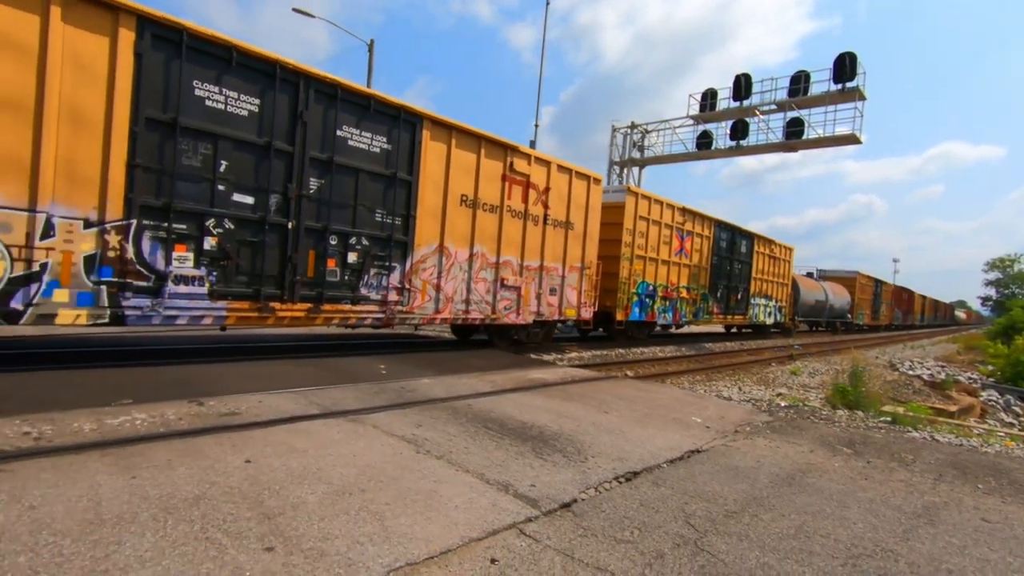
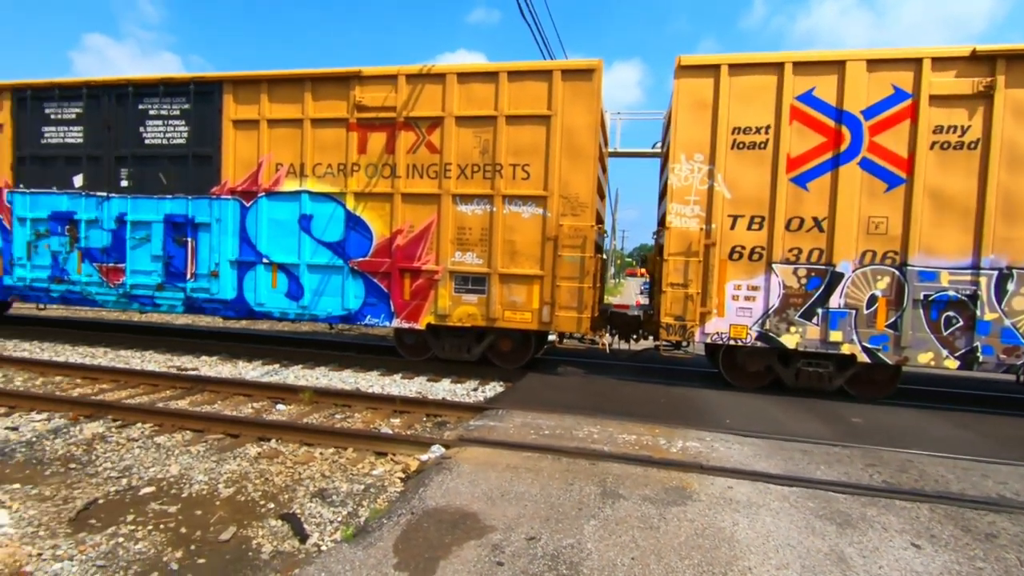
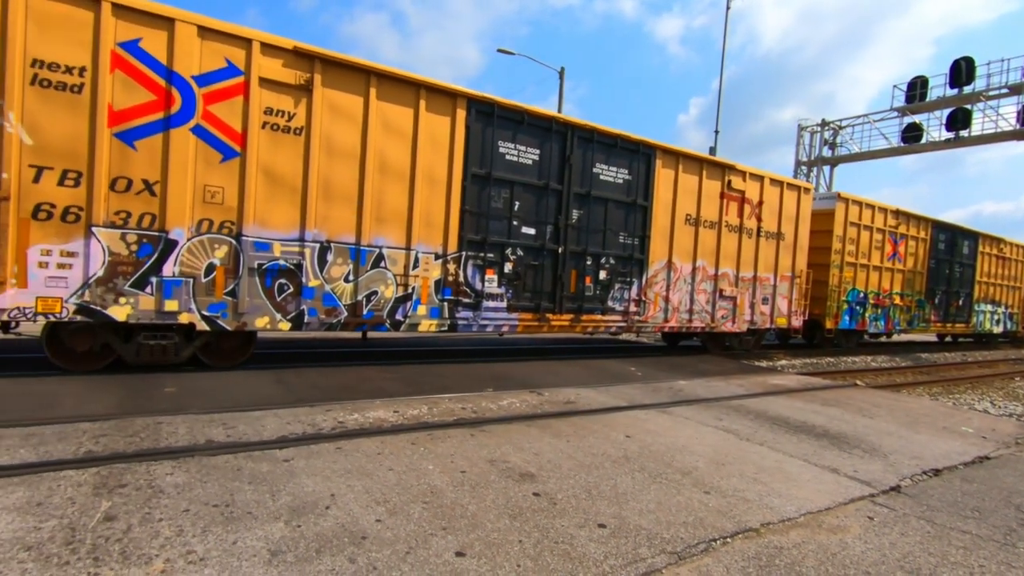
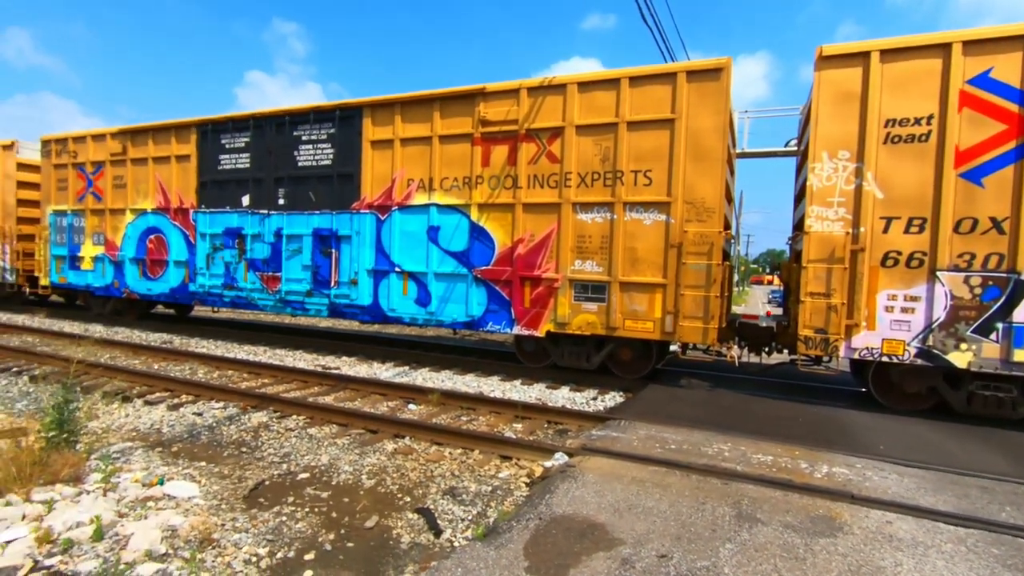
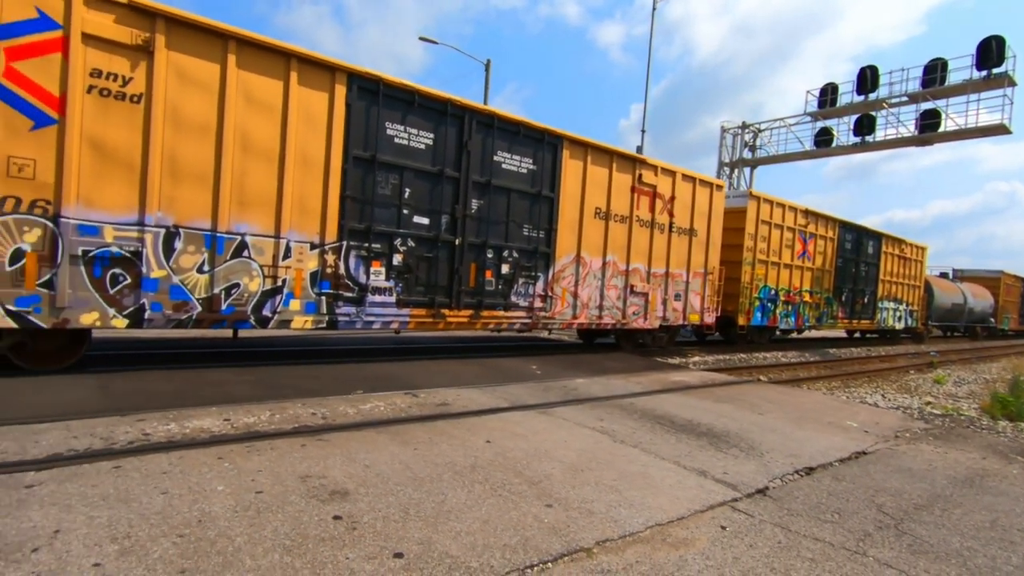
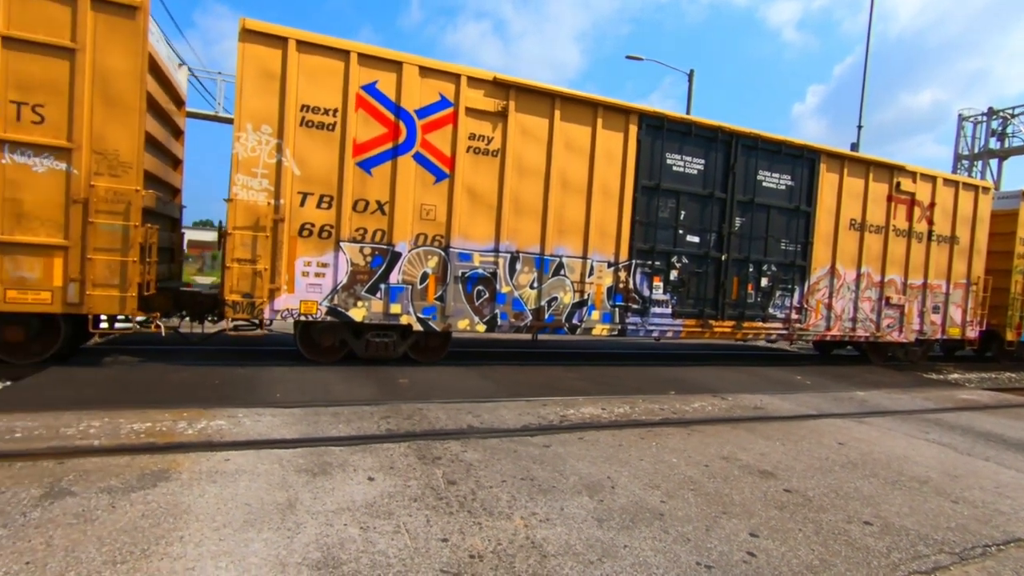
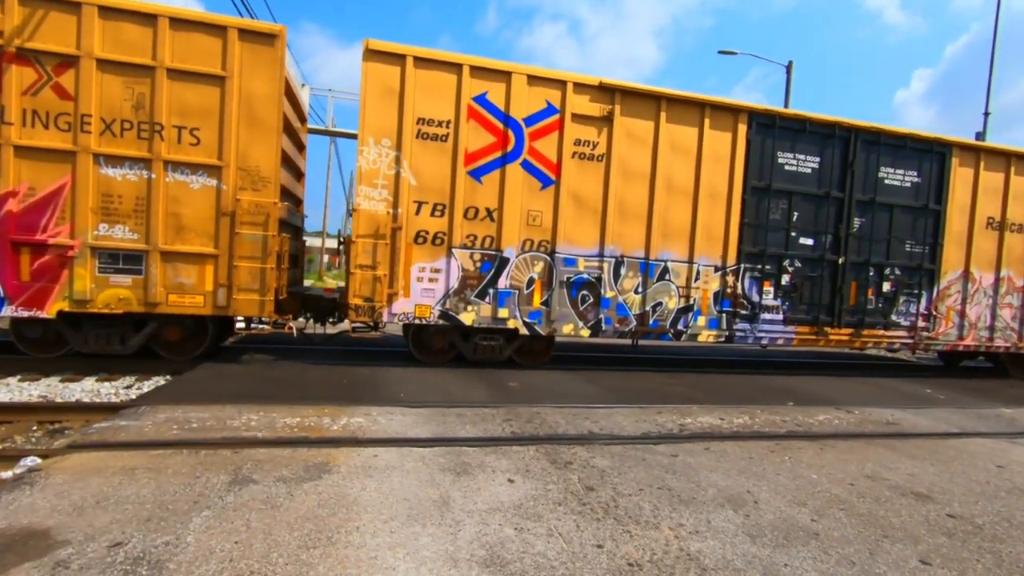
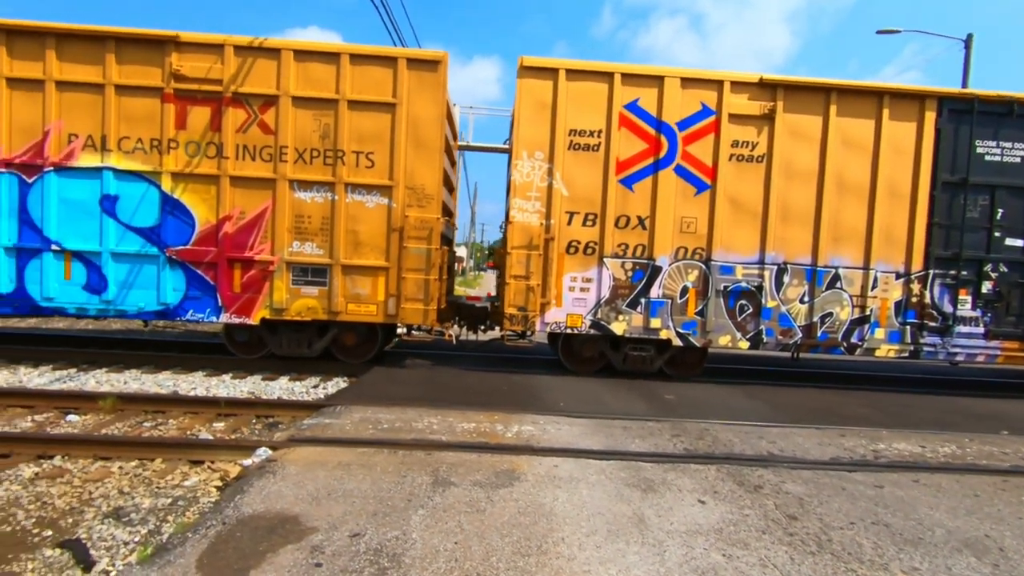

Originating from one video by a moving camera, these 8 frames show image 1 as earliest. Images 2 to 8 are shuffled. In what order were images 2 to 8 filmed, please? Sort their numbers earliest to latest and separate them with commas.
5, 3, 6, 7, 8, 2, 4
